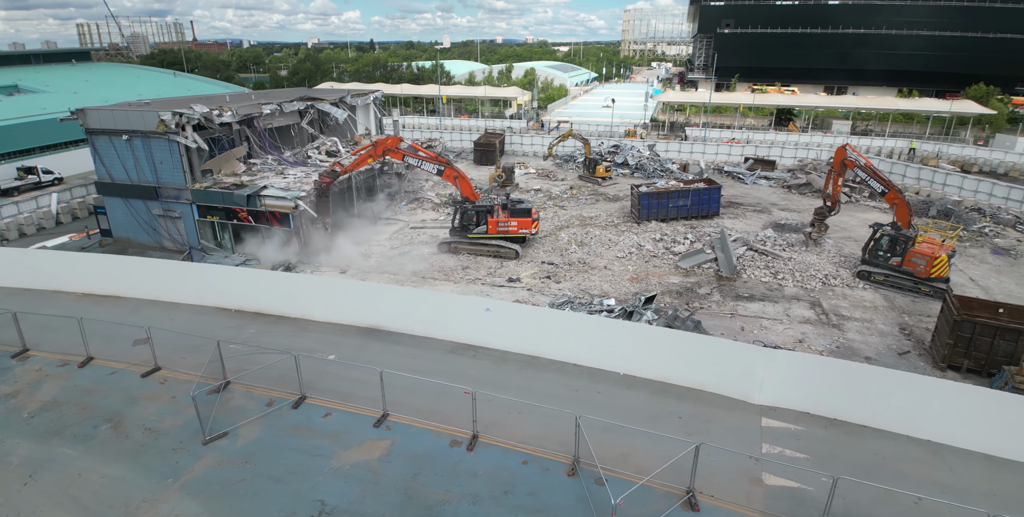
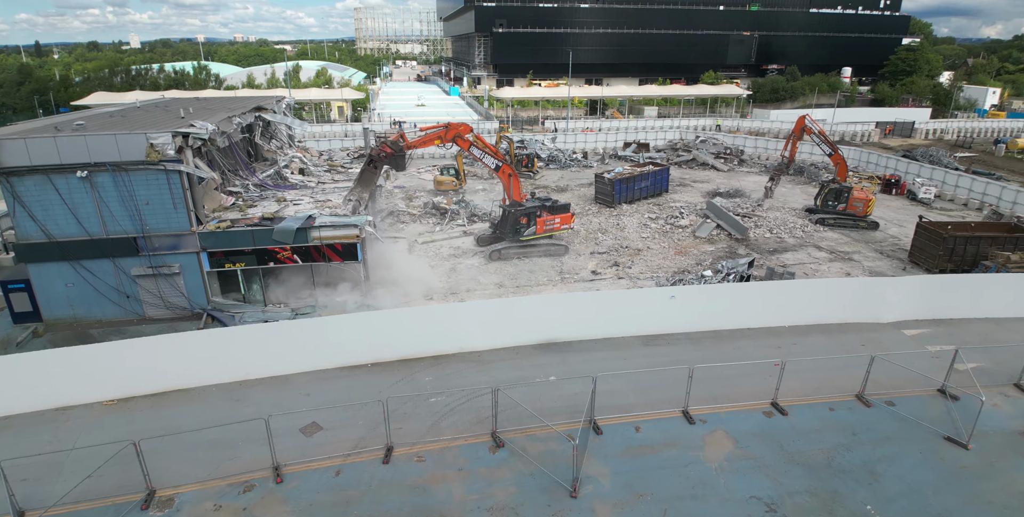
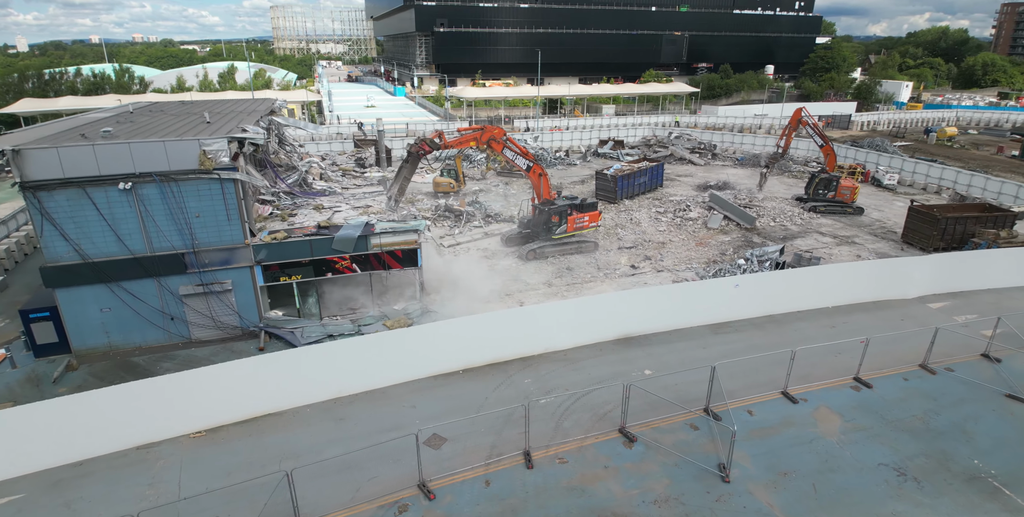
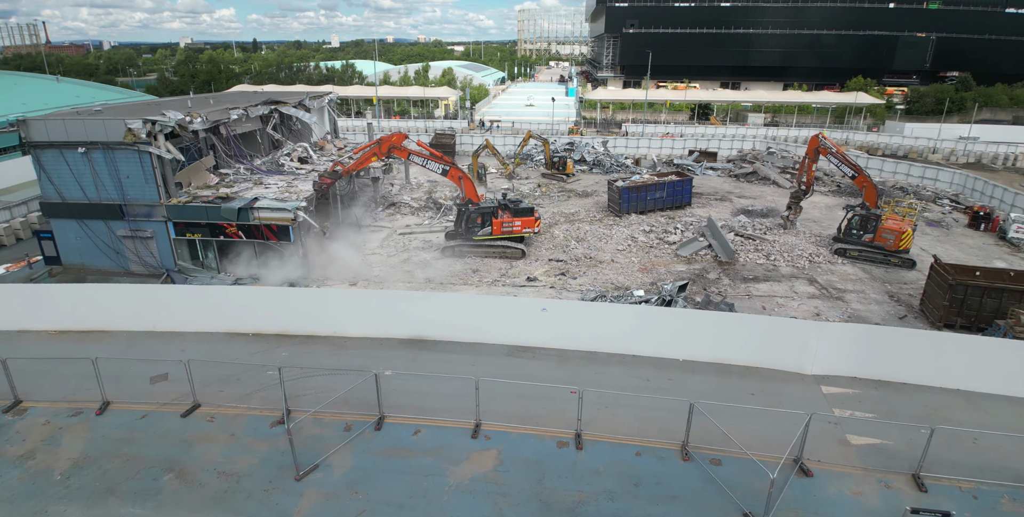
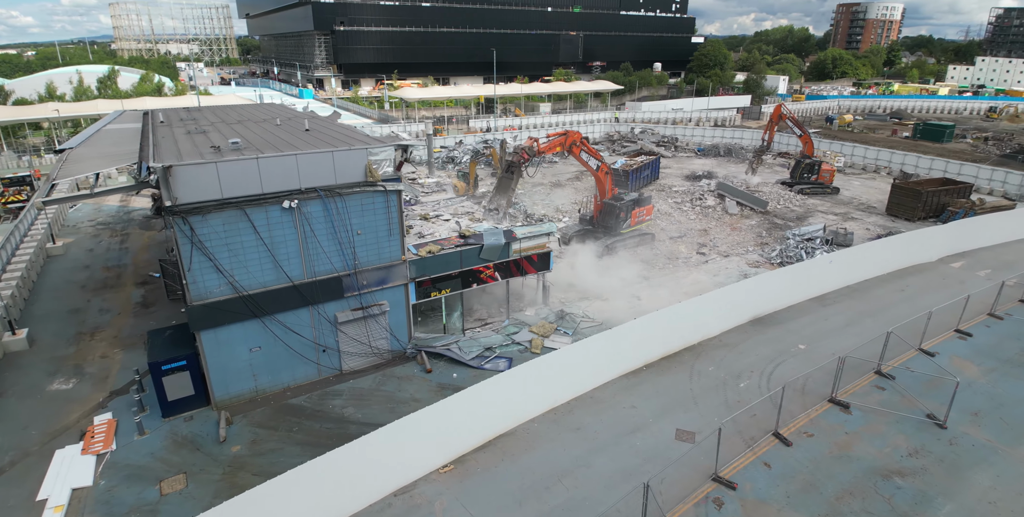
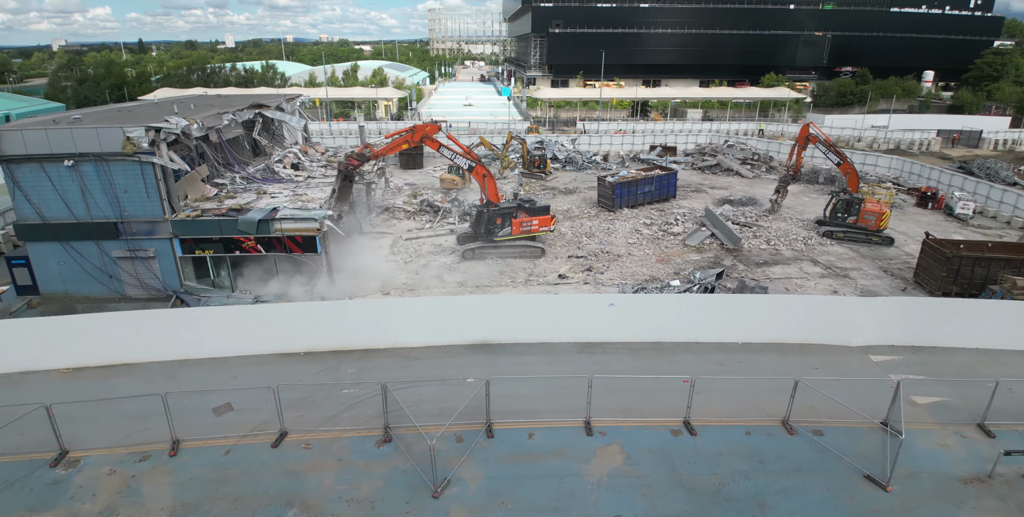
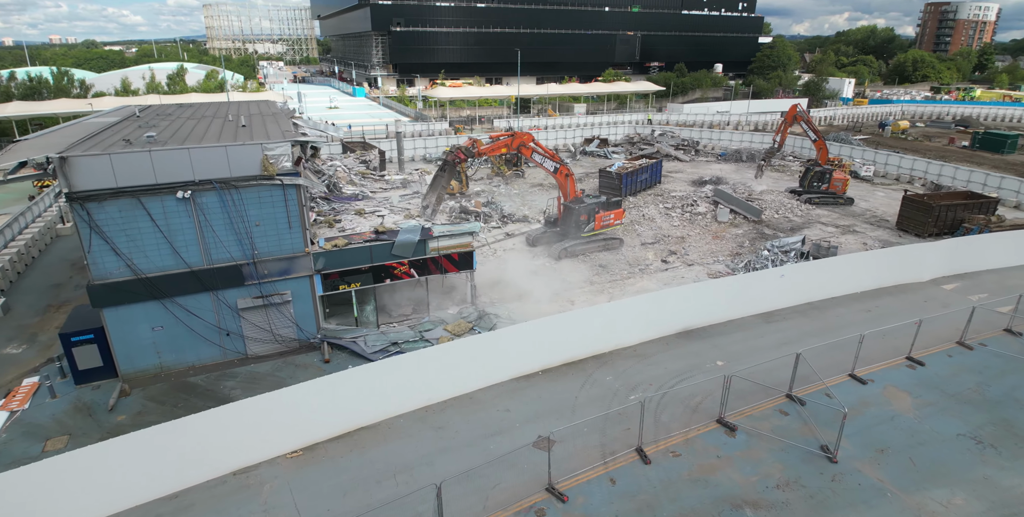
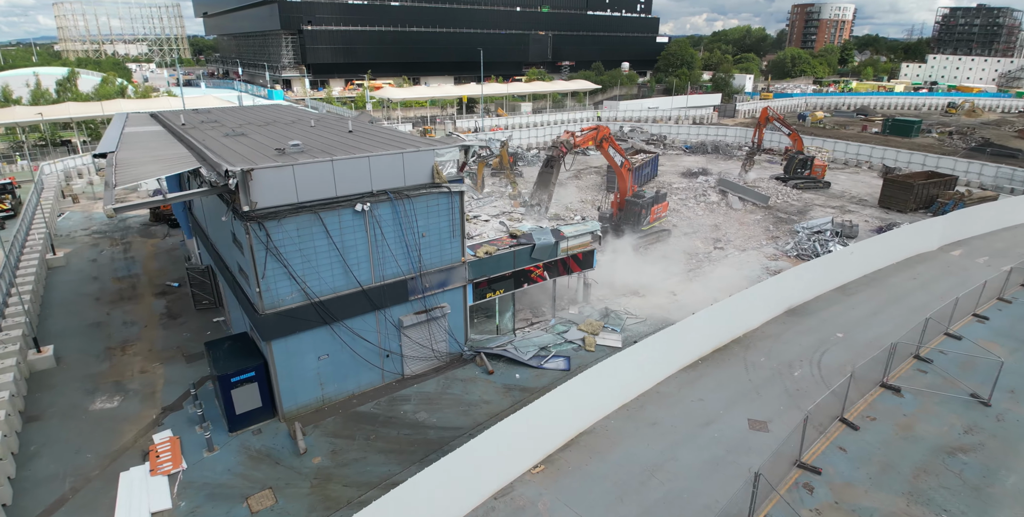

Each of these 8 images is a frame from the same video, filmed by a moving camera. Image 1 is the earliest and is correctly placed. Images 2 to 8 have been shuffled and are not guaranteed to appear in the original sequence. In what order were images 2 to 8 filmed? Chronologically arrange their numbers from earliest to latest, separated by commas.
4, 6, 2, 3, 7, 5, 8
